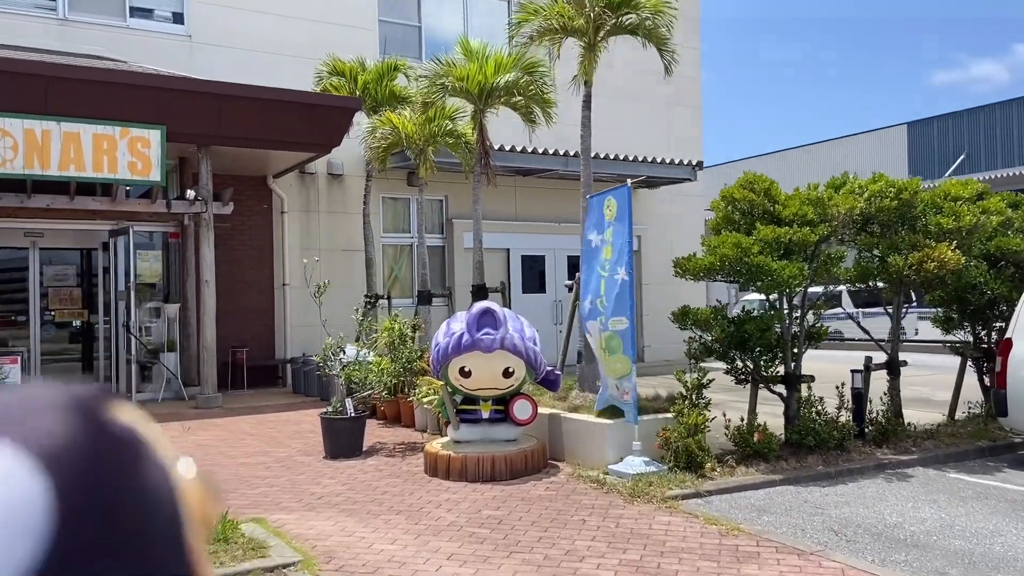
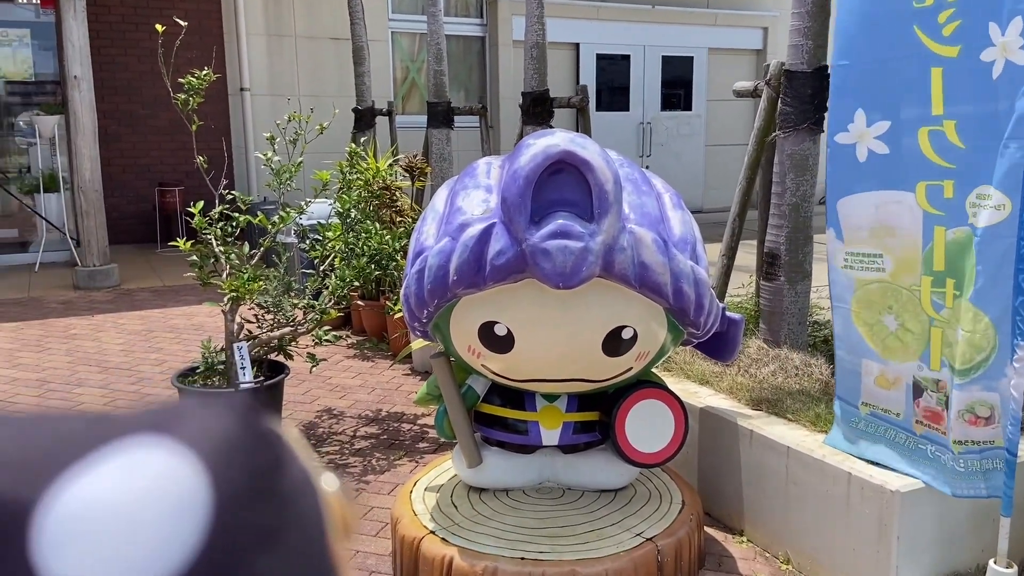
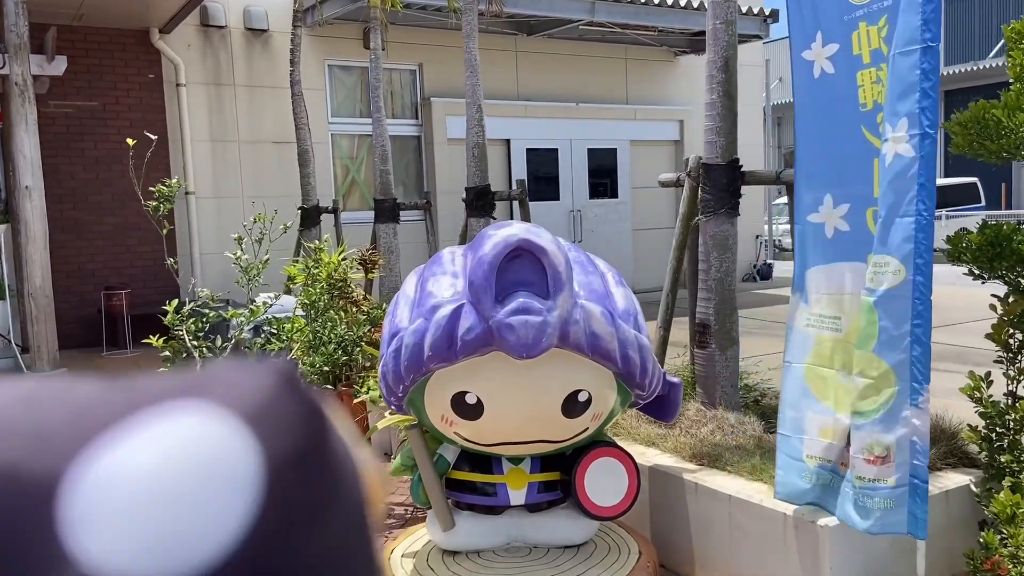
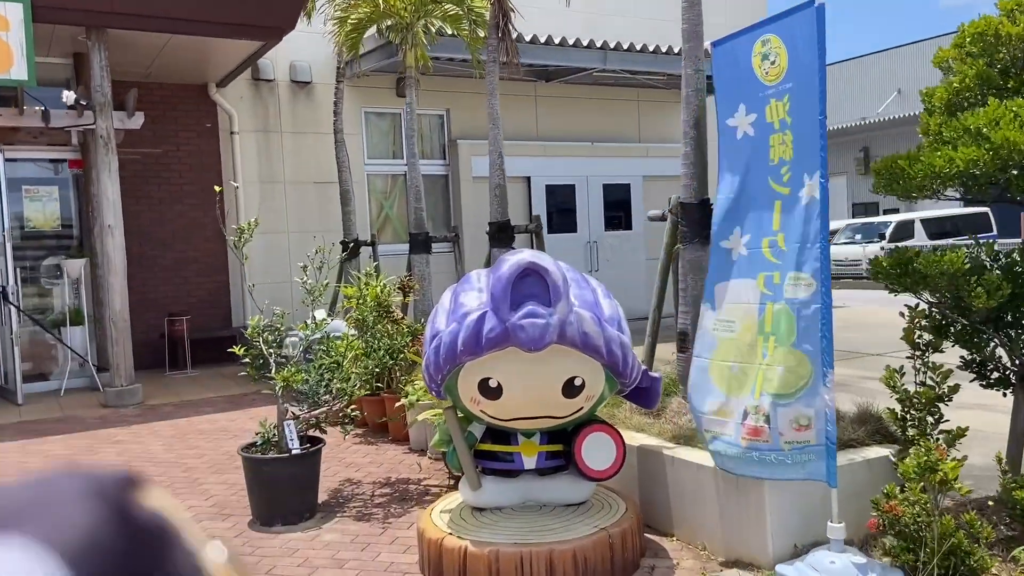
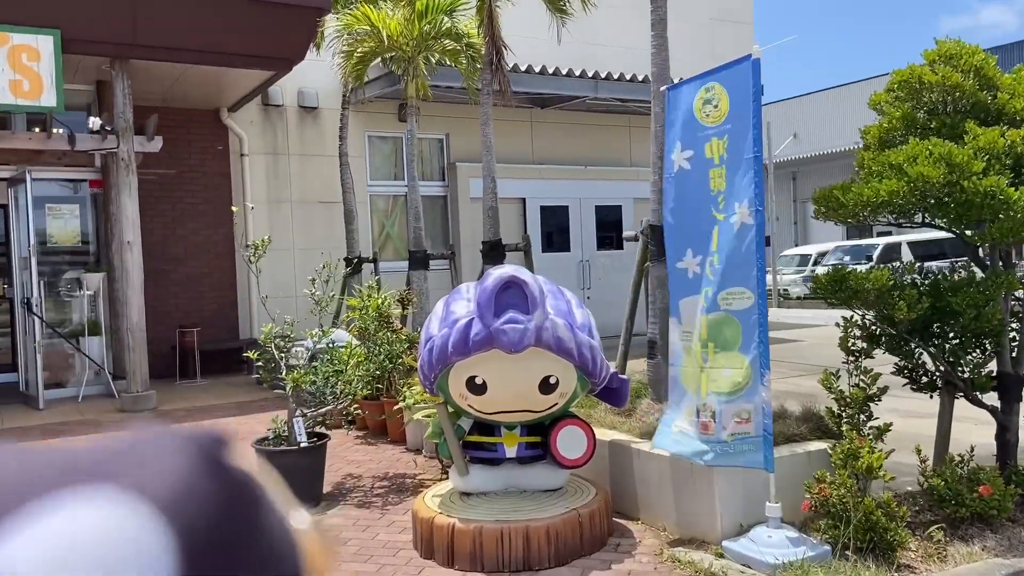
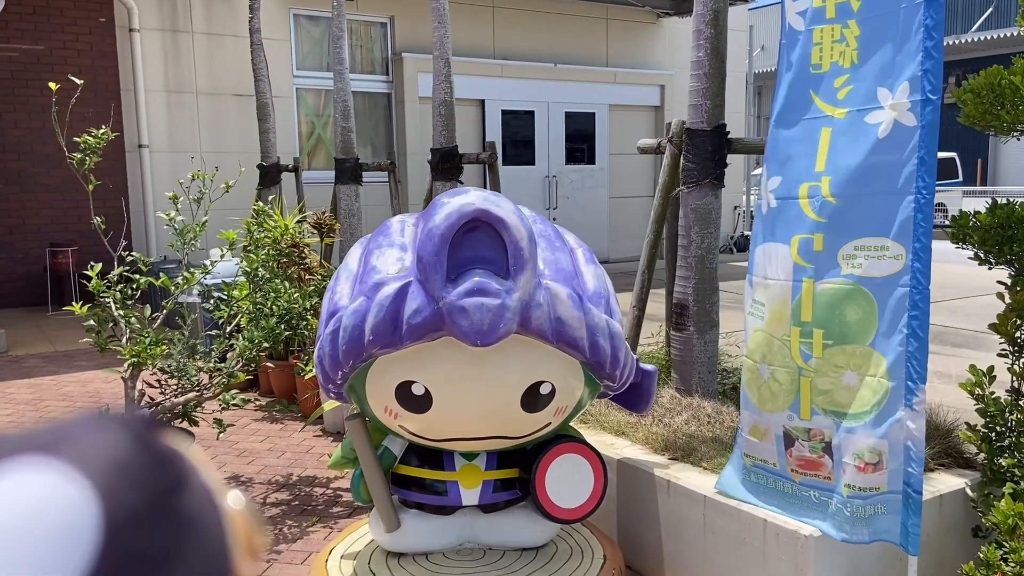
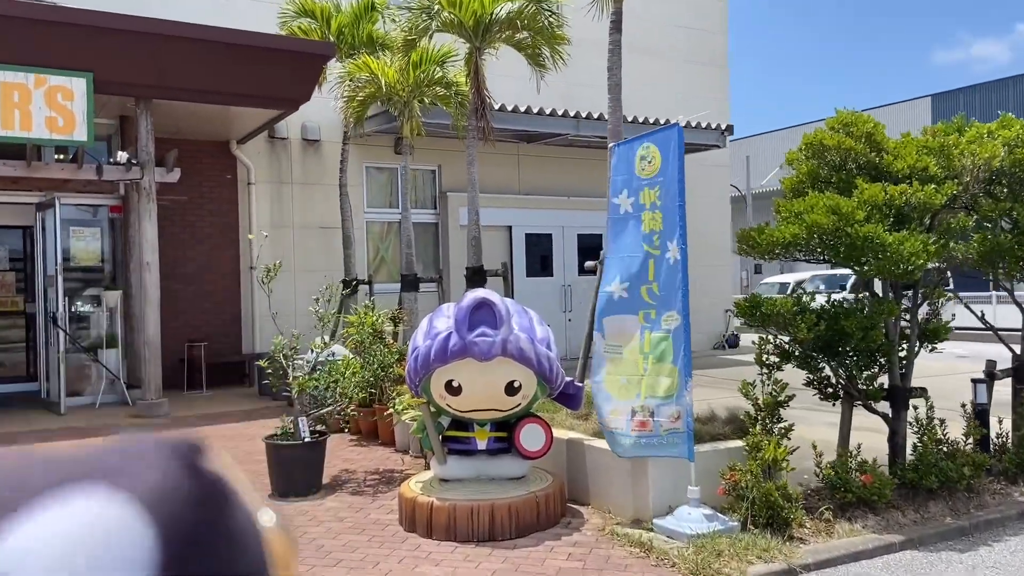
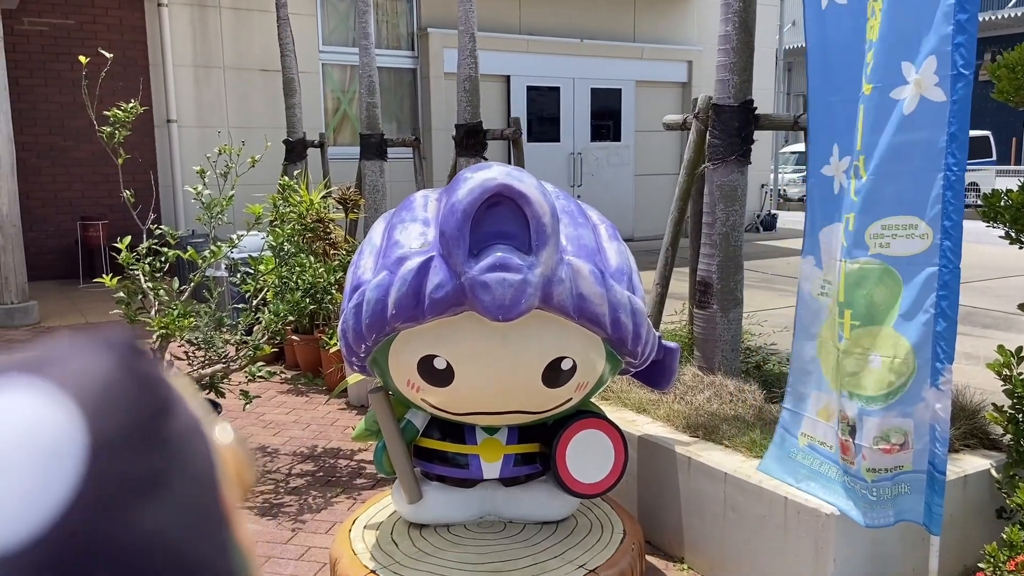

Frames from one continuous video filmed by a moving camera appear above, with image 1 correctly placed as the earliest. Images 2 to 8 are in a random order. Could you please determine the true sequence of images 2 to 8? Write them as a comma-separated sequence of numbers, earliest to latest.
7, 5, 4, 3, 6, 8, 2
